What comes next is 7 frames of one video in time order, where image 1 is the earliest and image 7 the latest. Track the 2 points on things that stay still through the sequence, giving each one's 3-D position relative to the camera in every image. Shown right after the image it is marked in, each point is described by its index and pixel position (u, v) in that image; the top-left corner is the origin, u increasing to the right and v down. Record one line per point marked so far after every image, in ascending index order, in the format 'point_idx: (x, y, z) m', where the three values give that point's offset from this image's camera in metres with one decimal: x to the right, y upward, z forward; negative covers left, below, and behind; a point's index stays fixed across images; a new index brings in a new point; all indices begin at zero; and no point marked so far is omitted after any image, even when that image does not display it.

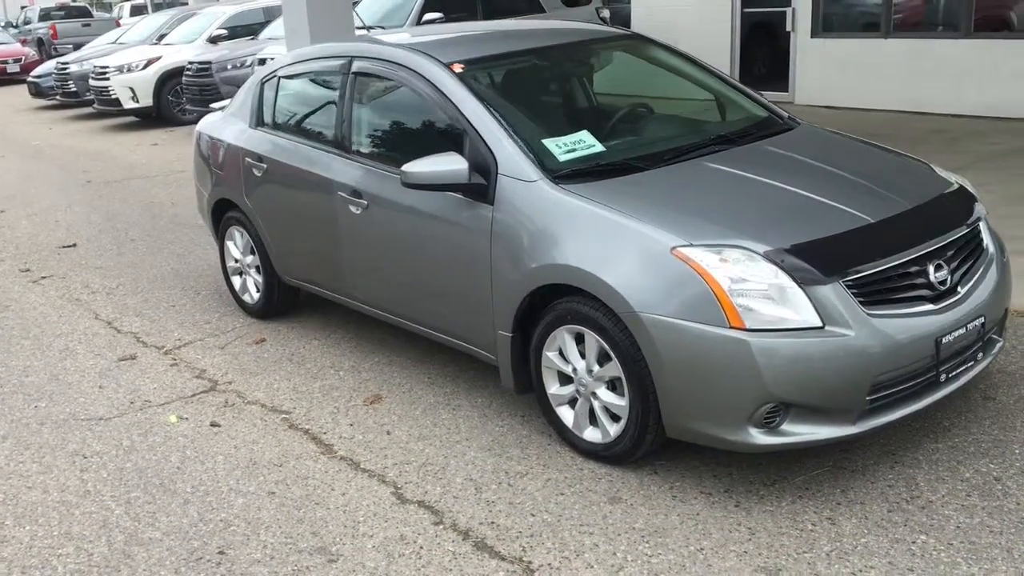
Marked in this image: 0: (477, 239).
0: (-0.1, +0.2, +4.0) m
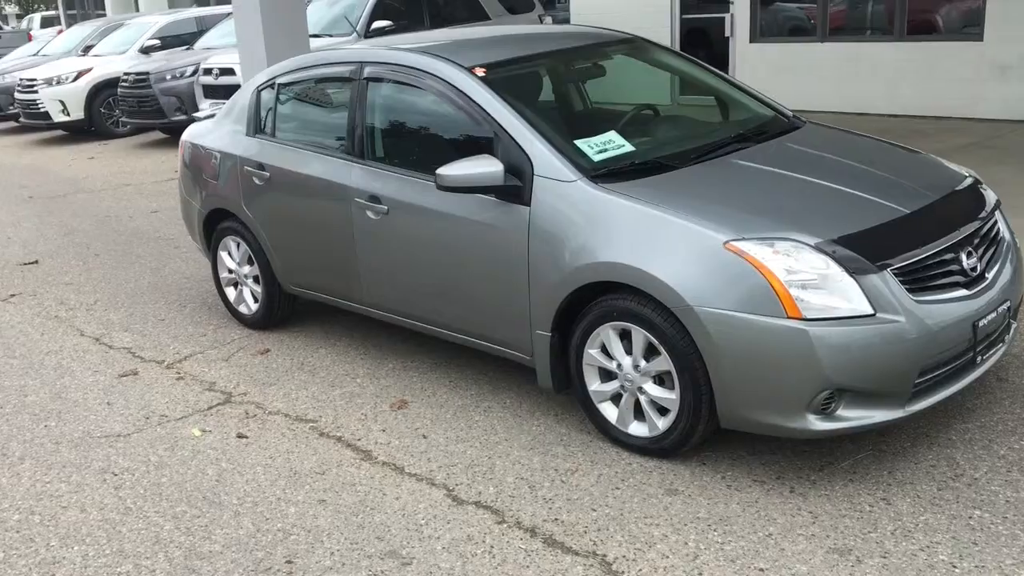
0: (0.0, +0.2, +4.0) m
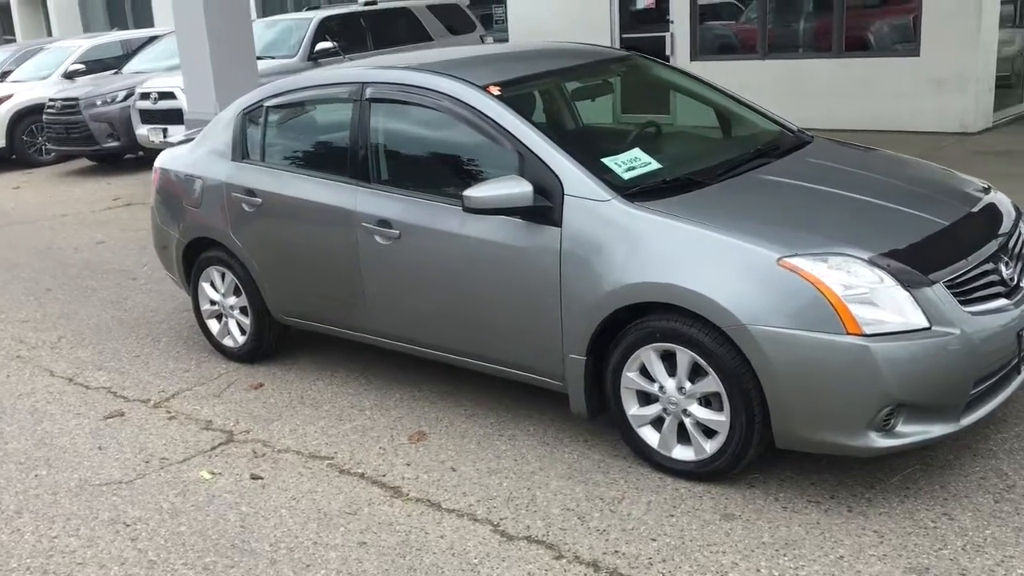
0: (+0.1, +0.1, +3.9) m
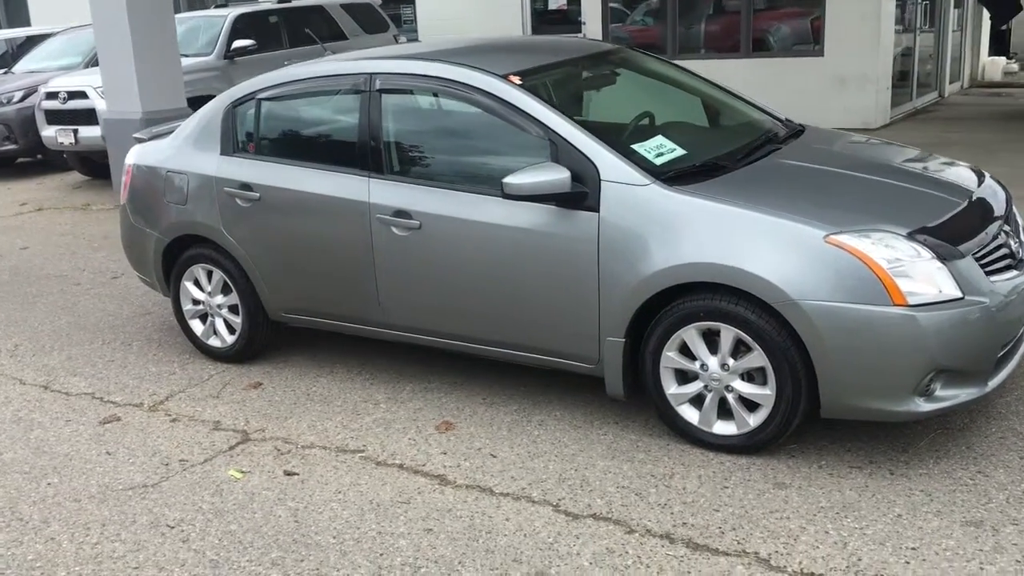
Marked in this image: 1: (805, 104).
0: (+0.3, +0.2, +4.0) m
1: (+3.5, +2.2, +12.2) m
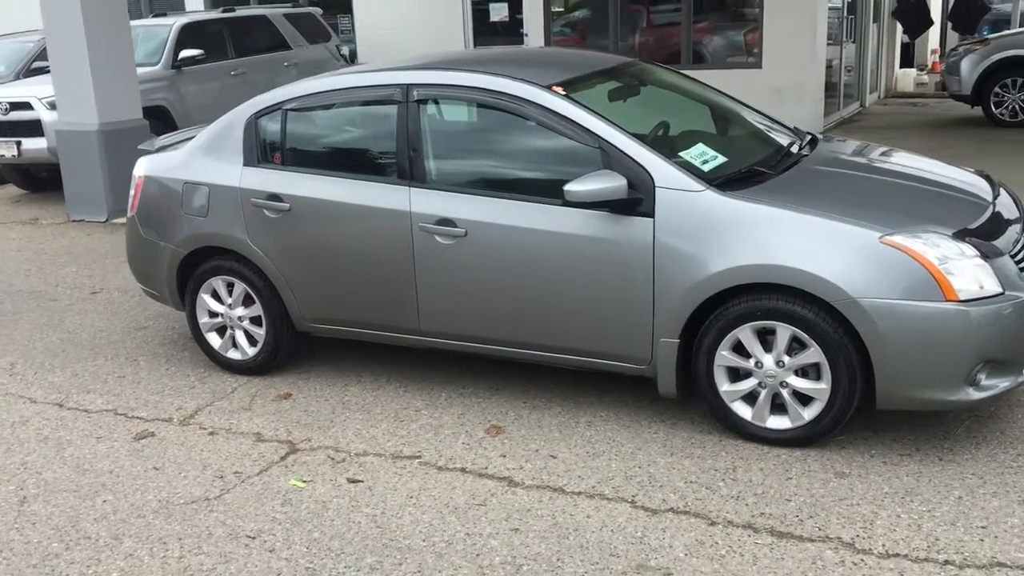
0: (+0.5, +0.1, +4.1) m
1: (+2.9, +2.2, +12.6) m
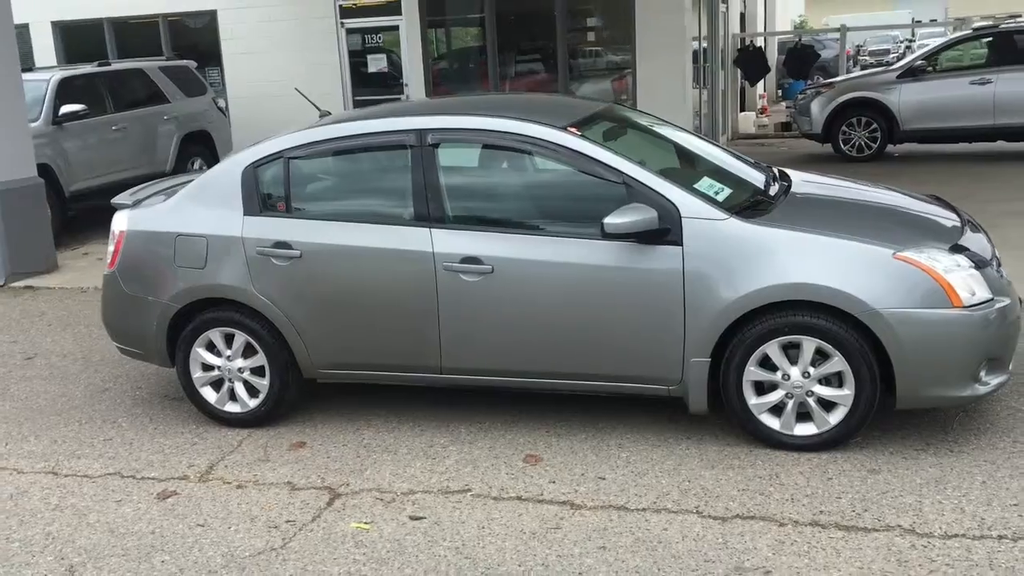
0: (+0.7, 0.0, +4.4) m
1: (+1.4, +1.7, +13.2) m
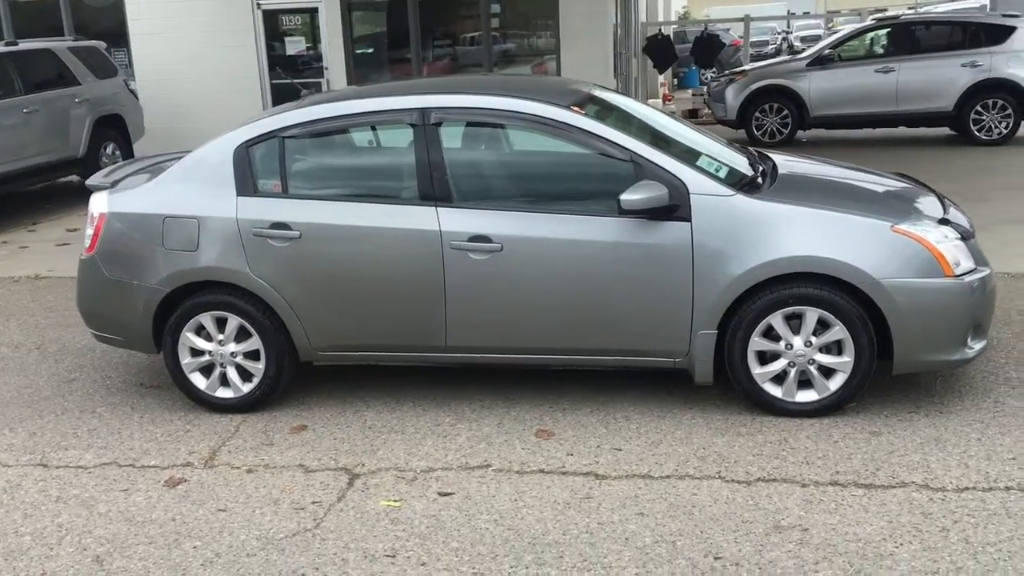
0: (+0.7, +0.1, +4.5) m
1: (+0.4, +1.9, +13.3) m
